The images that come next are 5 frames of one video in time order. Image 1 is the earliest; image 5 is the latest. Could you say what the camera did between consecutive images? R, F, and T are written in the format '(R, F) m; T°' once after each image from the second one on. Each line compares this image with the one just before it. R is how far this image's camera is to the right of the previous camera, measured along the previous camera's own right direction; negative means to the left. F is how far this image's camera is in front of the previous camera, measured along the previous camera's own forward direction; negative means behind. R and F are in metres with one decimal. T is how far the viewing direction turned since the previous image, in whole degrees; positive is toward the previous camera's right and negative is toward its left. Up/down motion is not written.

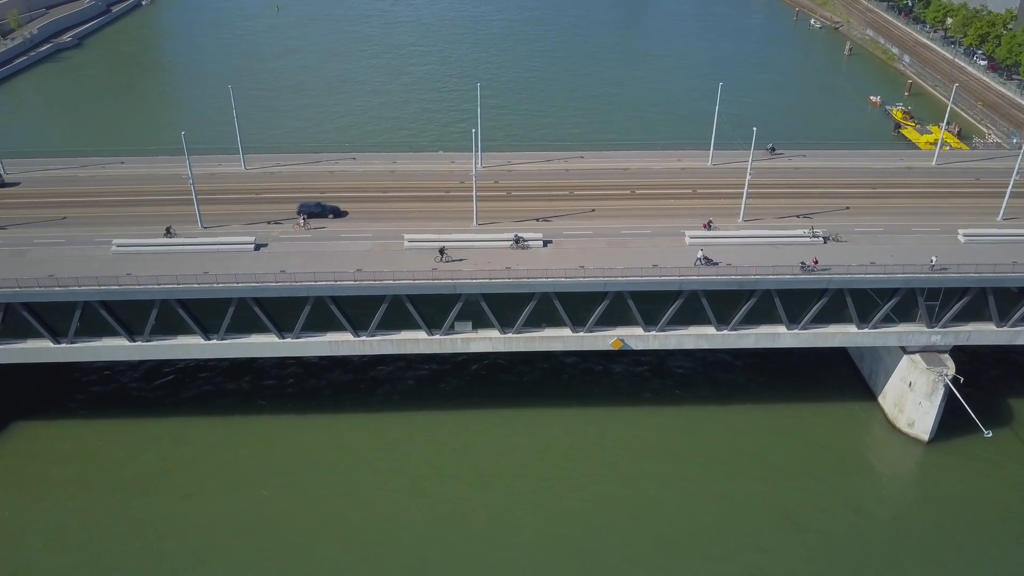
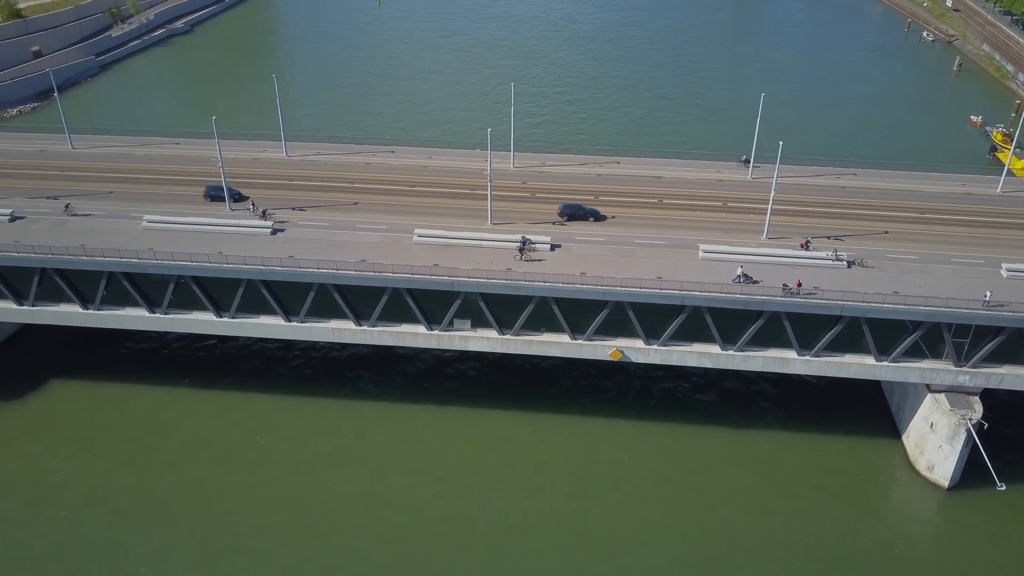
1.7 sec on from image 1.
(+5.3, +0.6) m; -7°
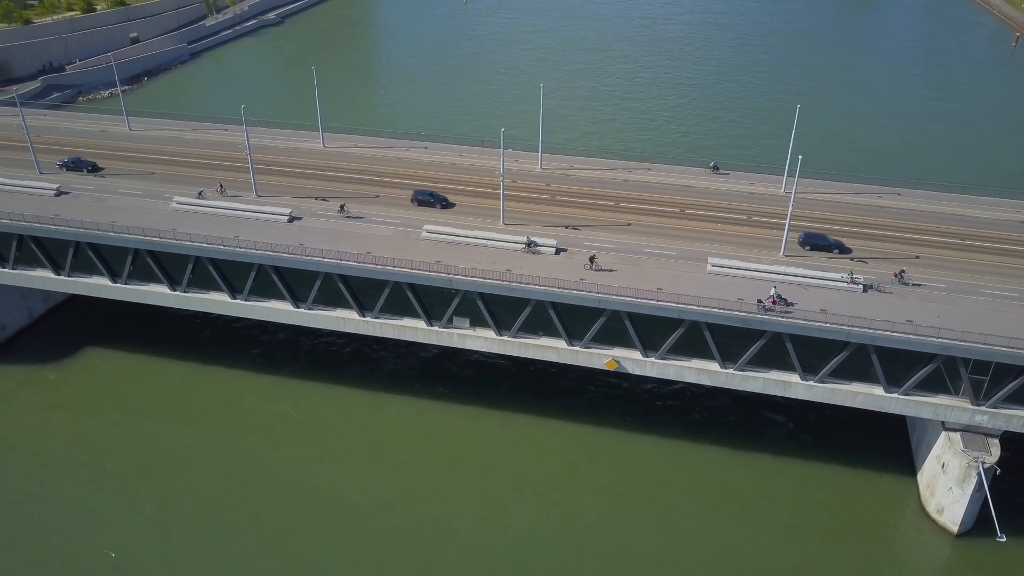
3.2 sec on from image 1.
(+4.7, +0.4) m; -6°
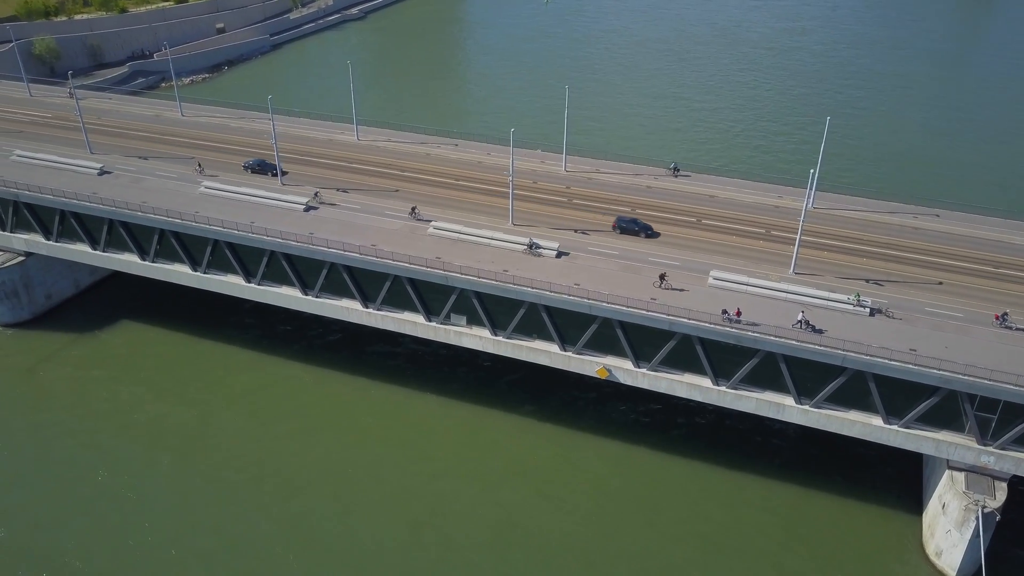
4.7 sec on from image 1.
(+4.7, +0.4) m; -6°
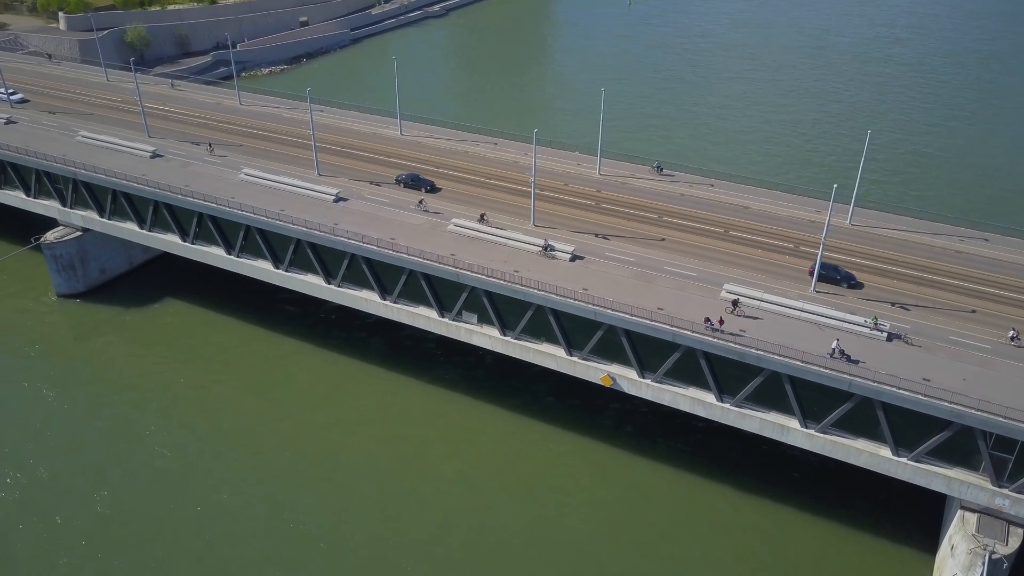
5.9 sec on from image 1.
(+3.8, +0.3) m; -6°
